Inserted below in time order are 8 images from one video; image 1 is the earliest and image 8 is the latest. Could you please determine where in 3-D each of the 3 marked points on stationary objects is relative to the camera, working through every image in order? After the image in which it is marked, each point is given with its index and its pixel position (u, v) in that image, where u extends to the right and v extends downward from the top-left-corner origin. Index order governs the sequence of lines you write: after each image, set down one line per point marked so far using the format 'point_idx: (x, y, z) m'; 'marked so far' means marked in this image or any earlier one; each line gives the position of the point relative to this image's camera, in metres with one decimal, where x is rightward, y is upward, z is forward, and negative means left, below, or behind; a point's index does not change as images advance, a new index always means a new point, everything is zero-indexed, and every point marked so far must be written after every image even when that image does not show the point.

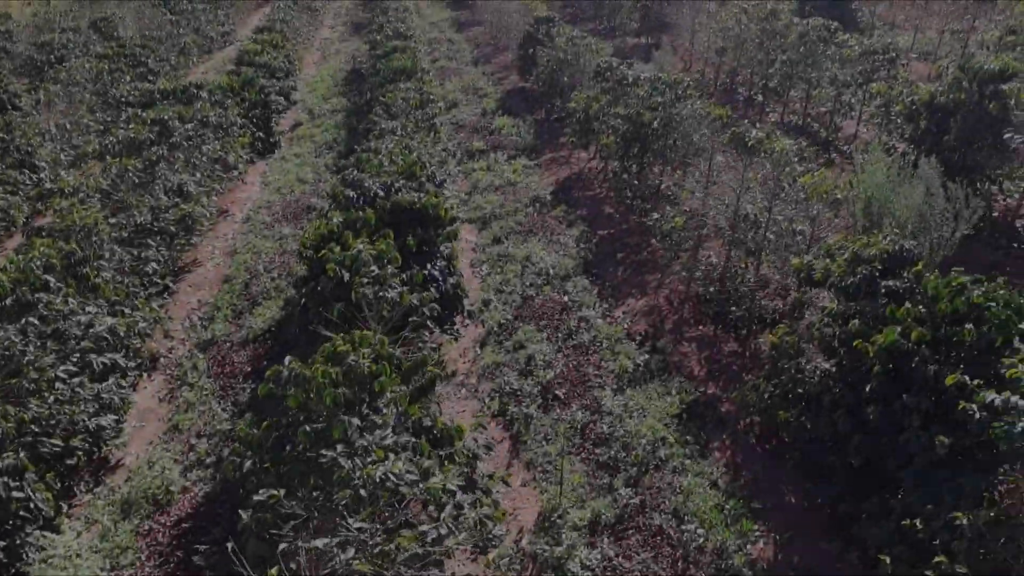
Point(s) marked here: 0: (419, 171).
0: (-0.9, +1.0, +7.2) m
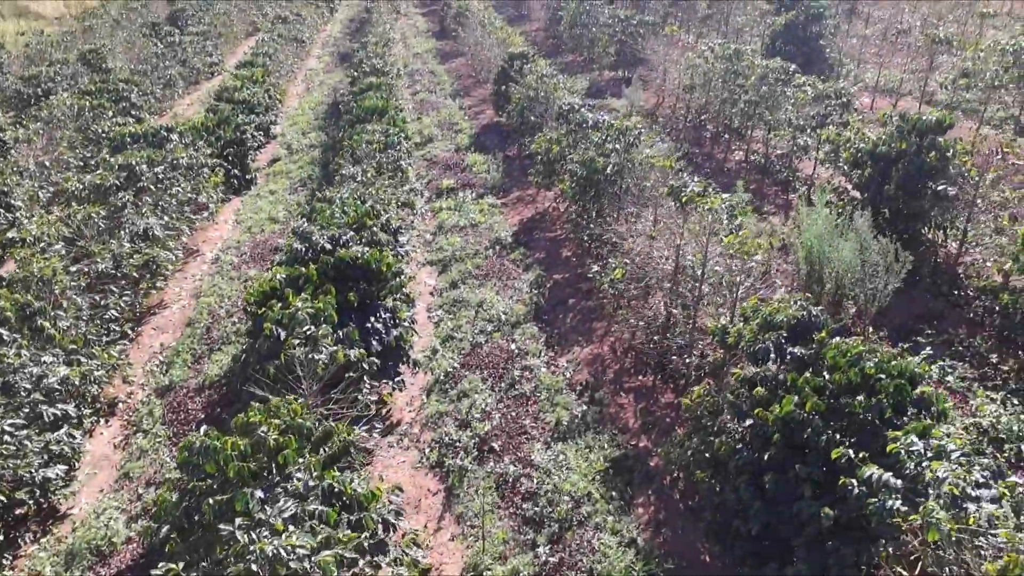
0: (-1.3, +0.6, +7.4) m
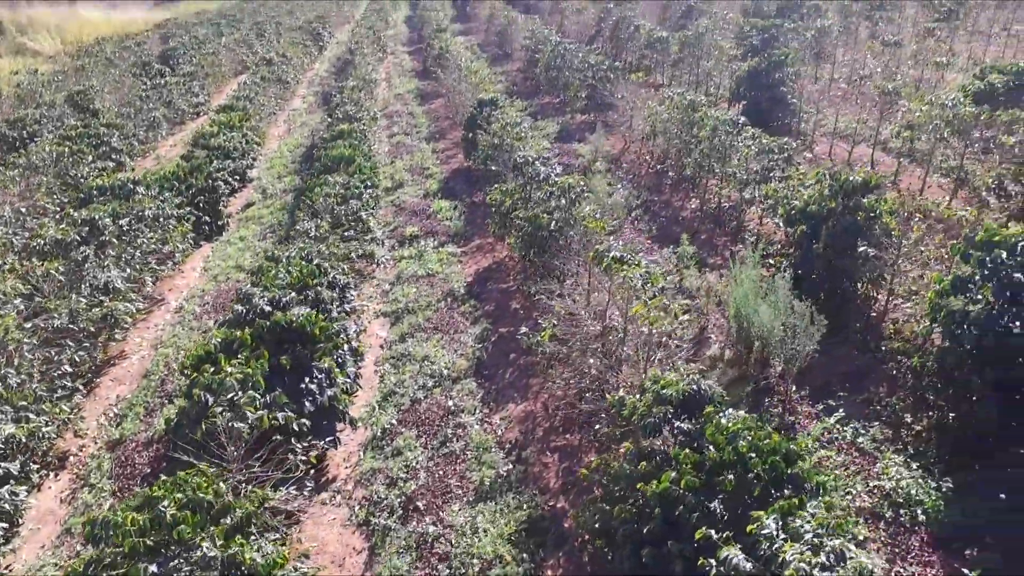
0: (-1.9, 0.0, +7.6) m
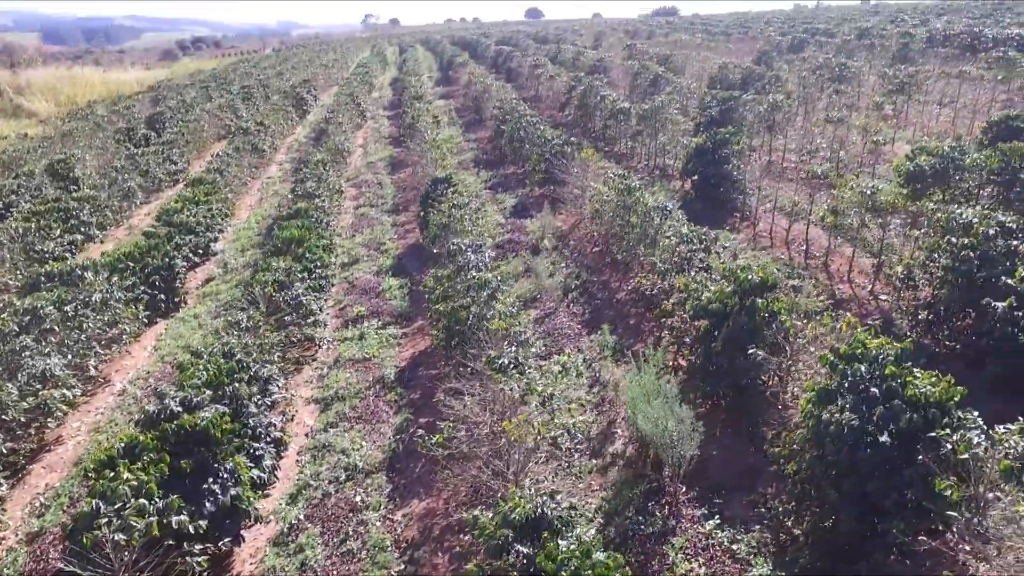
0: (-2.7, -0.9, +7.9) m
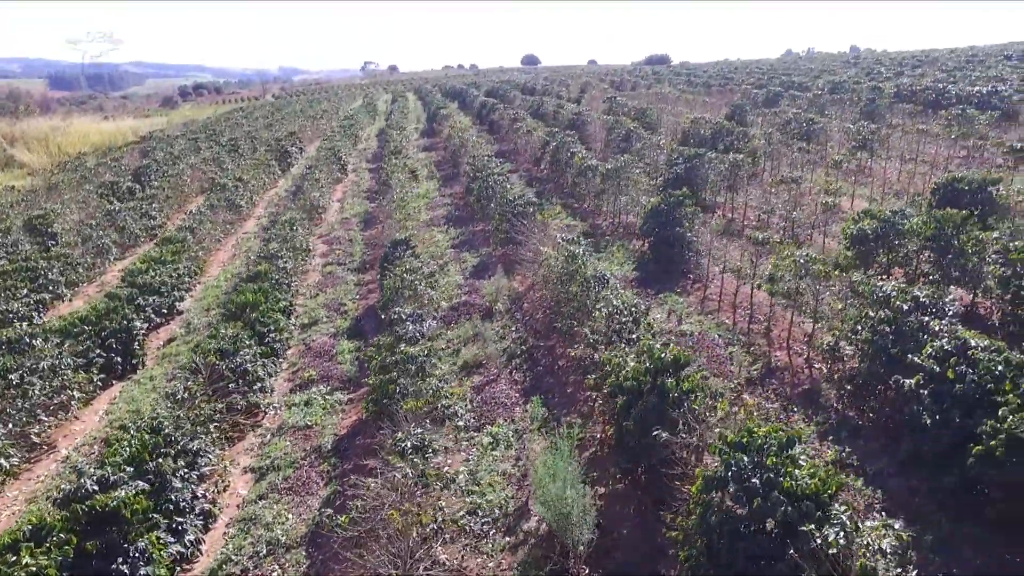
0: (-3.5, -1.6, +8.0) m
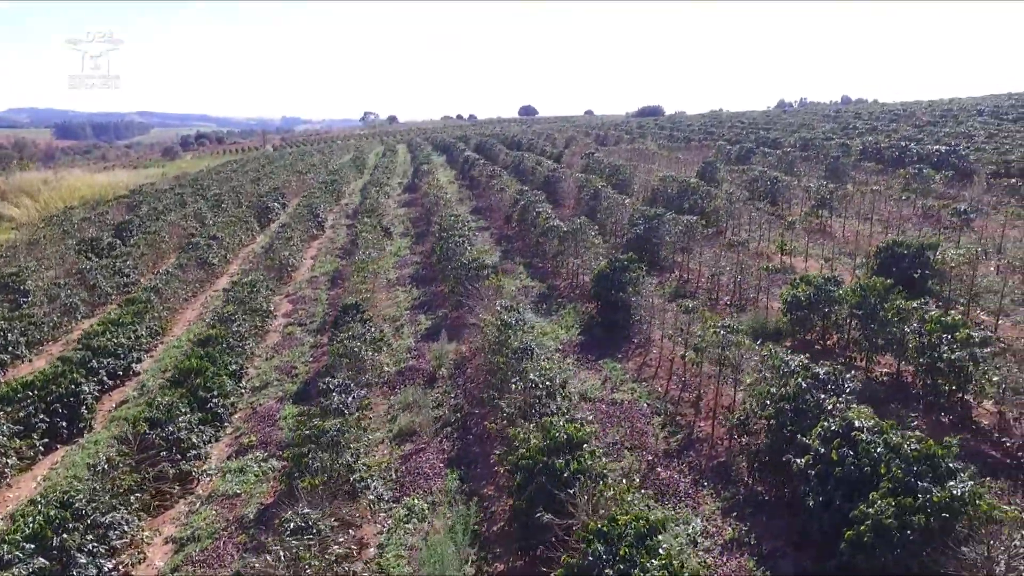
0: (-4.5, -2.4, +8.1) m
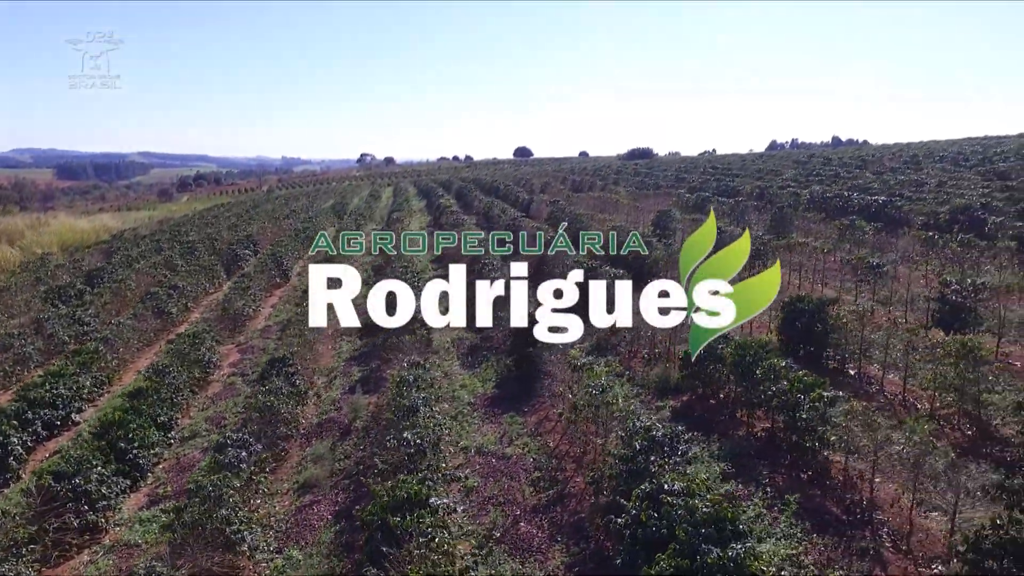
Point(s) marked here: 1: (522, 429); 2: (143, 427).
0: (-6.1, -3.1, +8.7) m
1: (+0.2, -2.3, +13.2) m
2: (-6.5, -2.4, +14.5) m
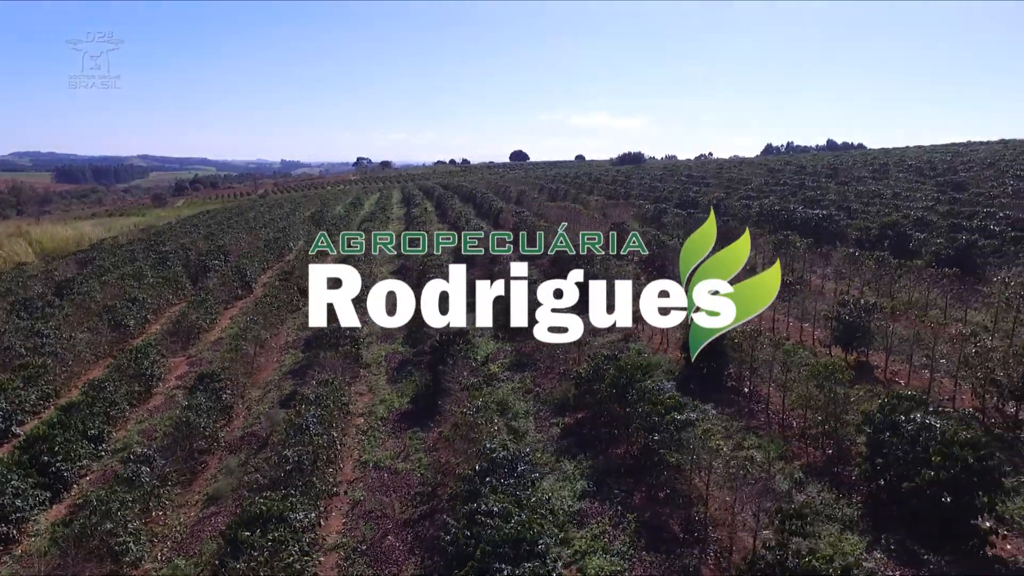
0: (-7.8, -3.5, +9.5) m
1: (-1.5, -2.6, +13.9) m
2: (-8.2, -2.8, +15.3) m
